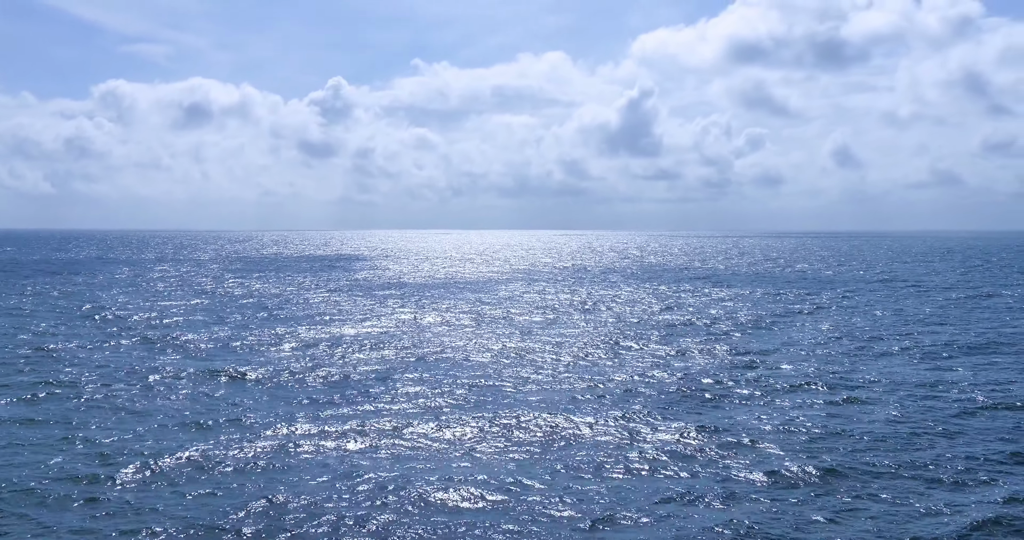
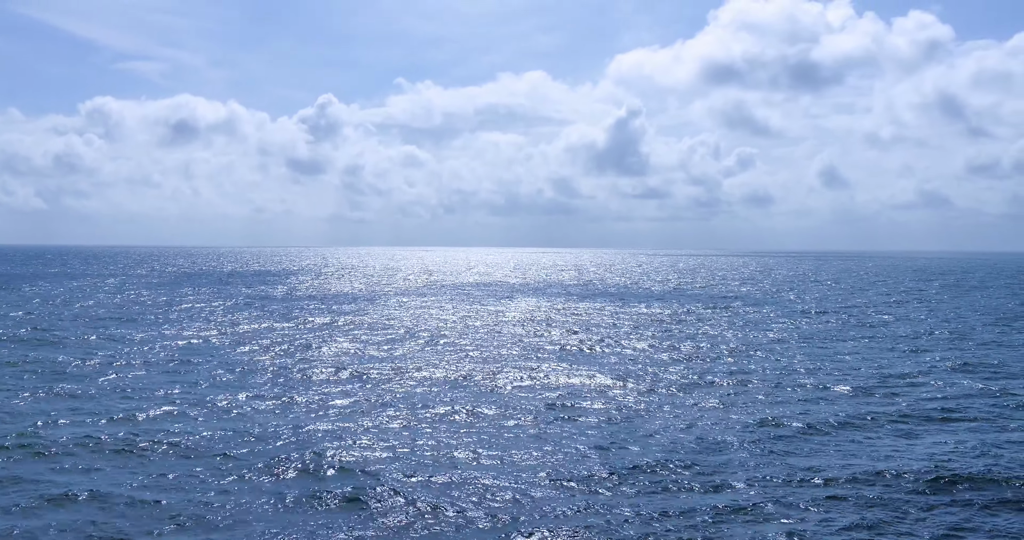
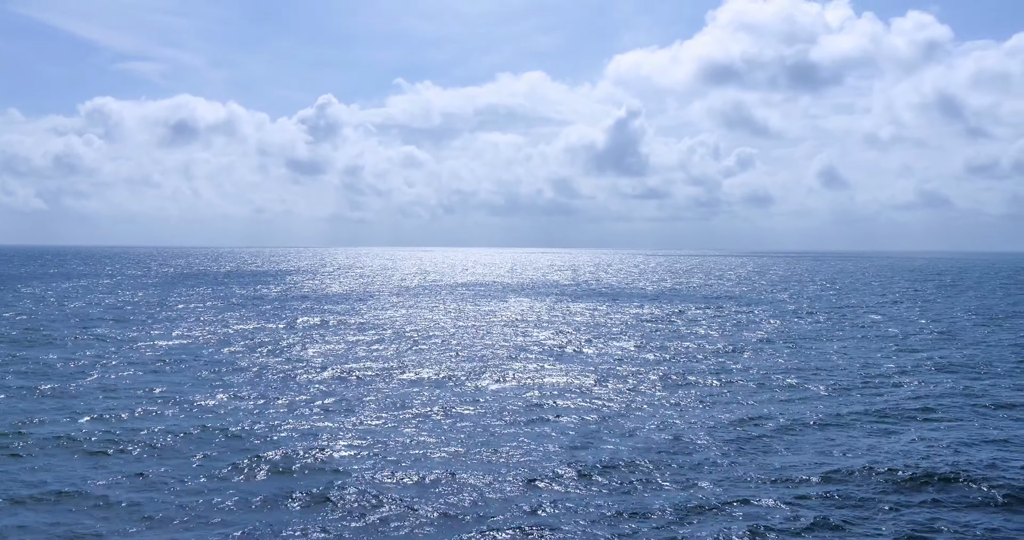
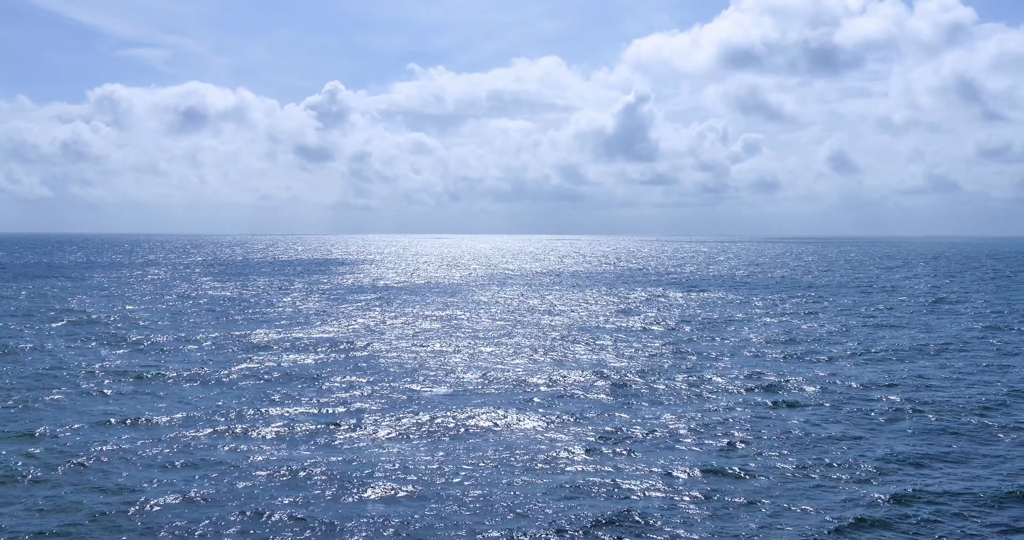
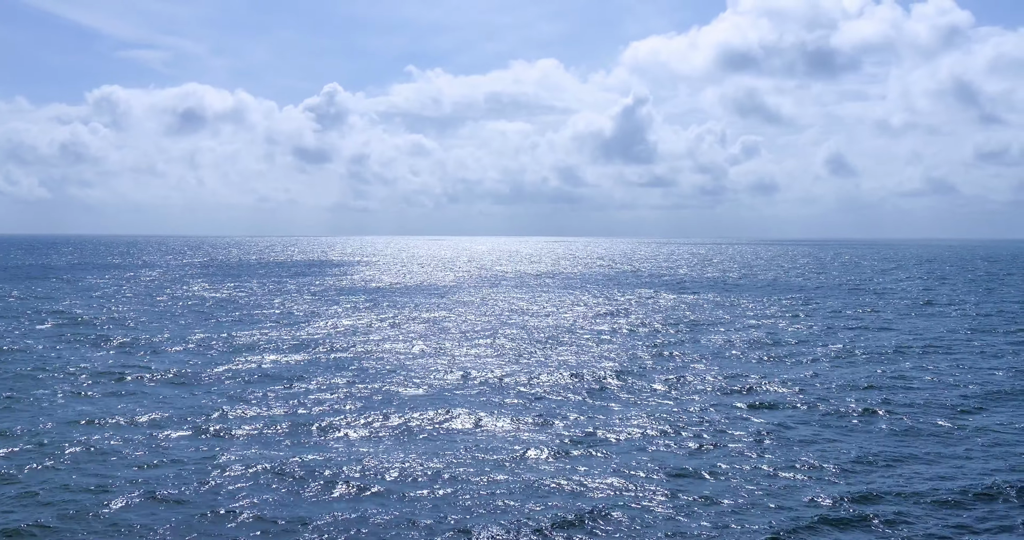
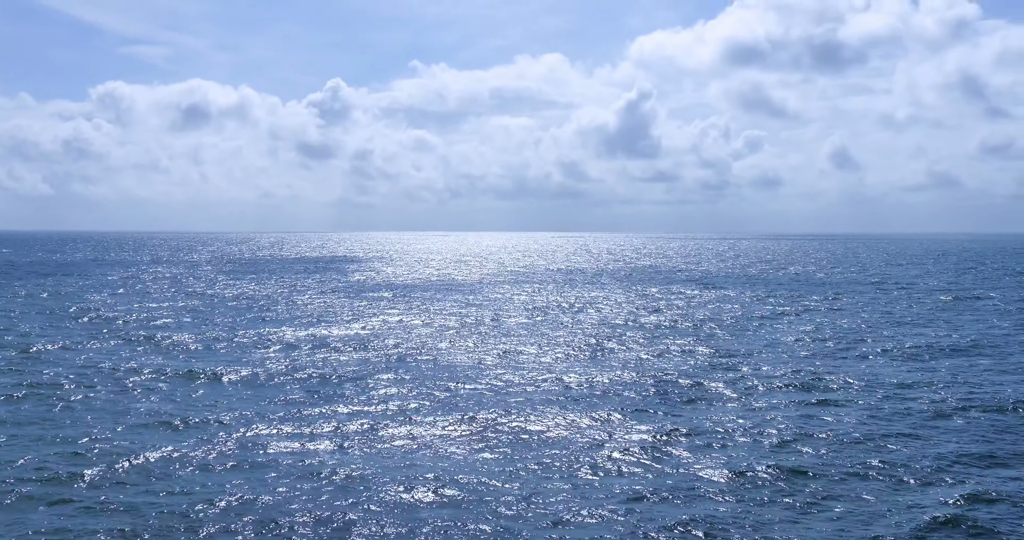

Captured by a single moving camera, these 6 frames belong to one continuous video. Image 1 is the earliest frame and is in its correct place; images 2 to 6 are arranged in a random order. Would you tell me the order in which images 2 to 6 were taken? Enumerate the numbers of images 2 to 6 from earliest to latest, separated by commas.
6, 4, 5, 2, 3
